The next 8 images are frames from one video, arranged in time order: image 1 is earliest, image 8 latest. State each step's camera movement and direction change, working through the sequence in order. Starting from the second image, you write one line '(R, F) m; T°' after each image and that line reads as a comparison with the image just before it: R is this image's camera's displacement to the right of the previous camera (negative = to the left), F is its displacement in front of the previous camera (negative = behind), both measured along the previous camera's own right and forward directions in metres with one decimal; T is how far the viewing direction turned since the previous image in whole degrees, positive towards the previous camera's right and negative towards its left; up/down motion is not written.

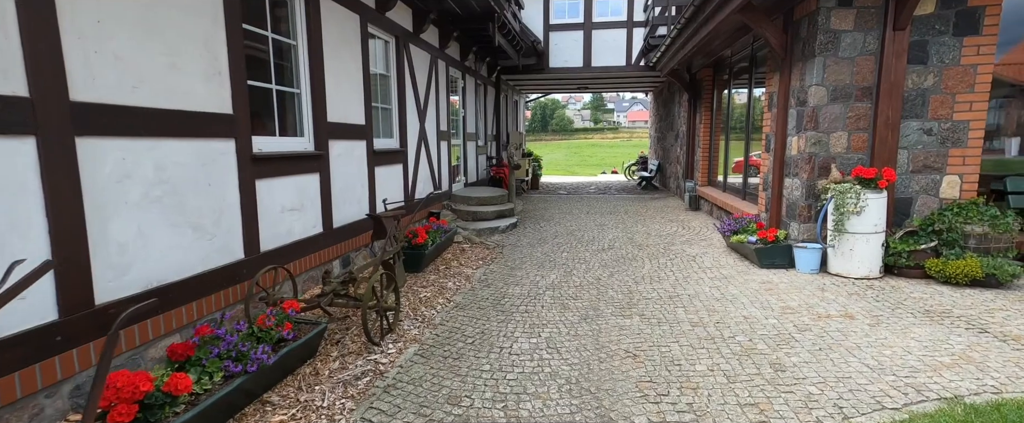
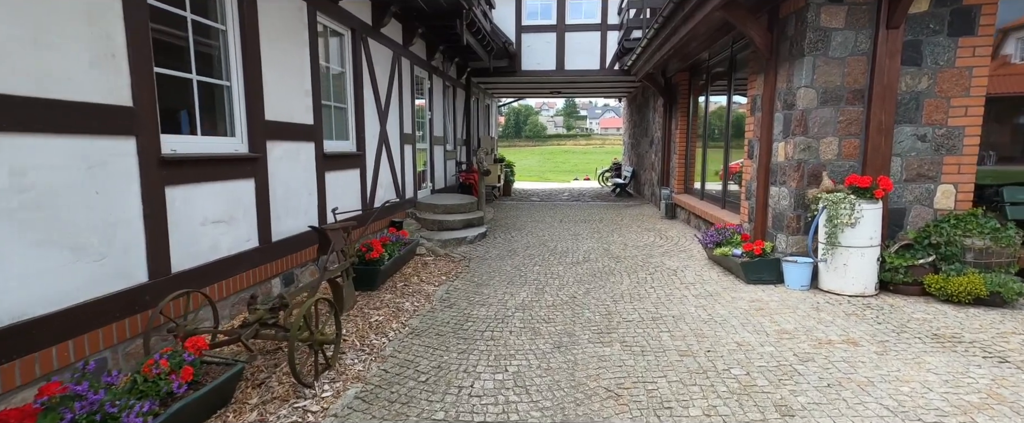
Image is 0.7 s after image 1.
(+0.1, +0.4) m; +3°
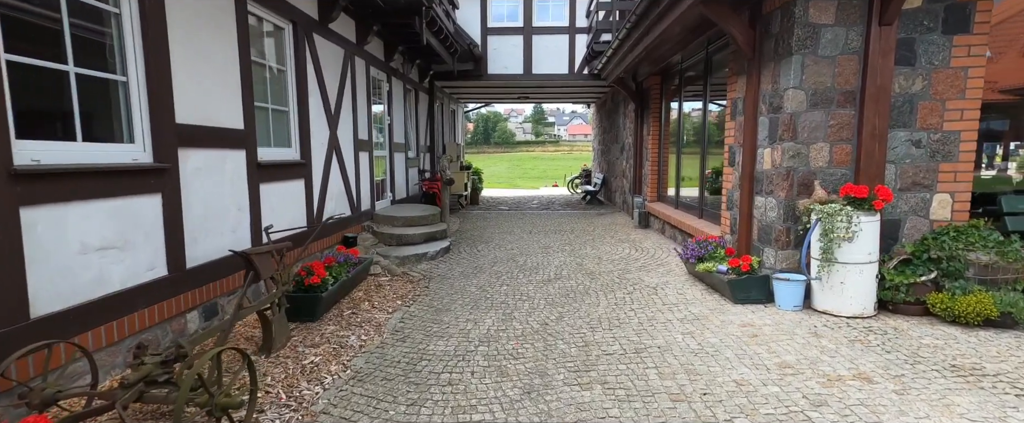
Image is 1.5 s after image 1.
(0.0, +0.4) m; +3°
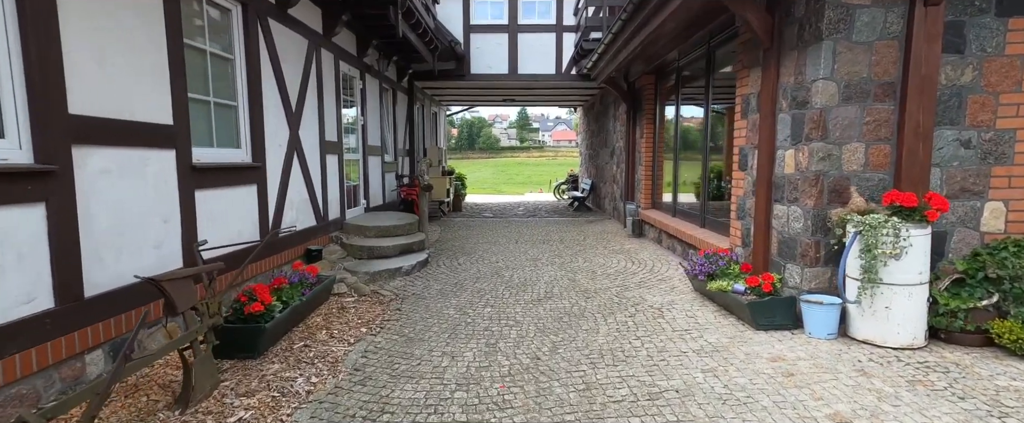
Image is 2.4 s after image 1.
(0.0, +0.6) m; +2°
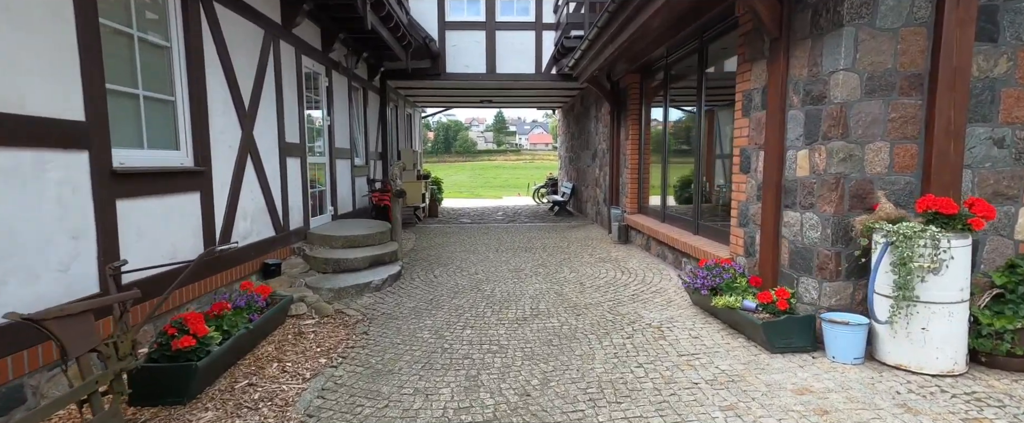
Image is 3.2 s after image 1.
(0.0, +0.4) m; +3°
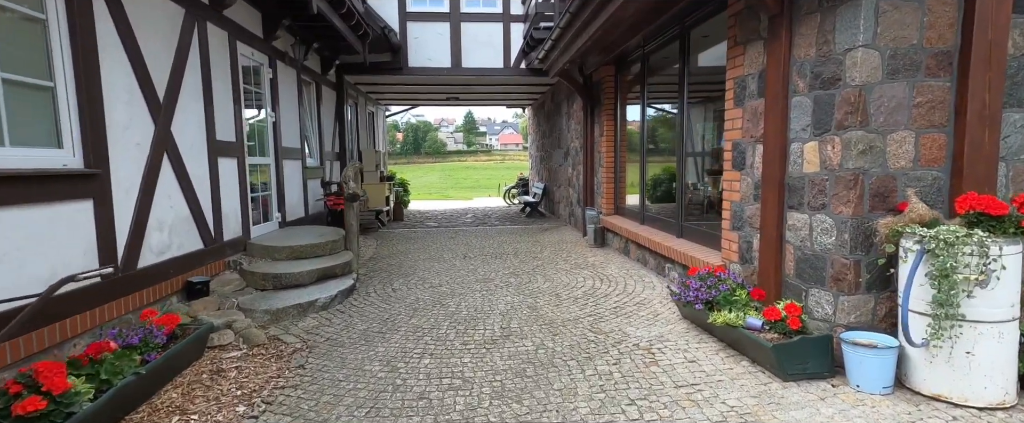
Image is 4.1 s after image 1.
(0.0, +0.5) m; +3°
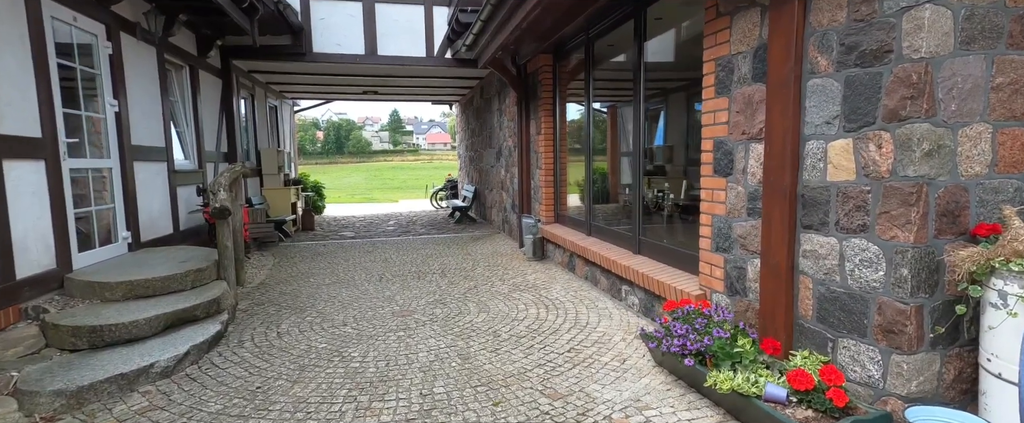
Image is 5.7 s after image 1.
(0.0, +0.9) m; +8°
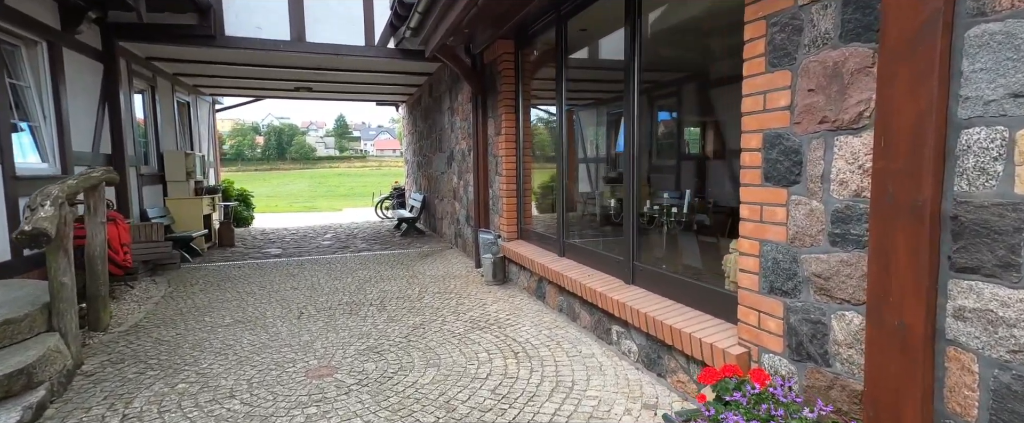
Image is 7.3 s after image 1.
(0.0, +0.9) m; +5°
